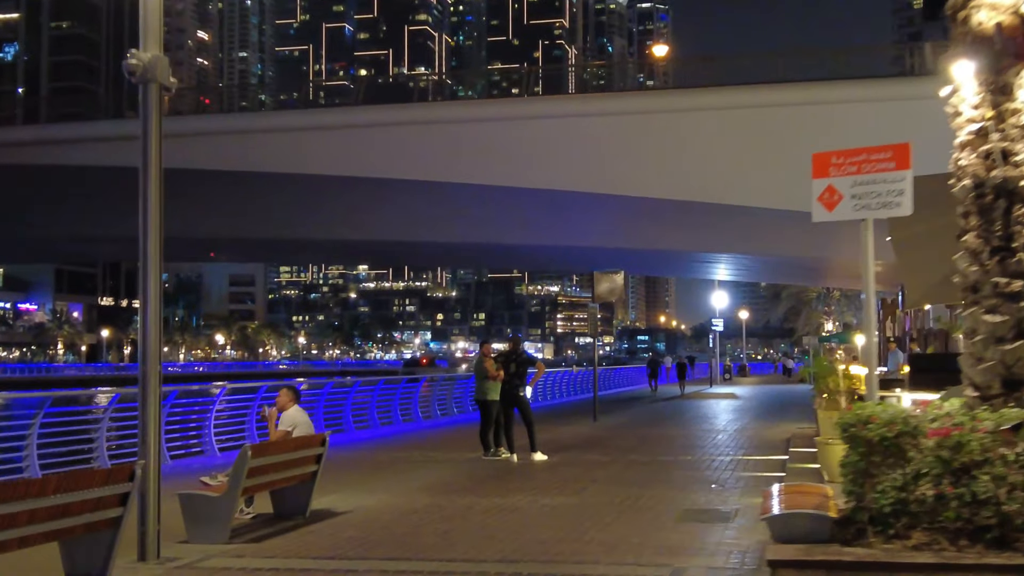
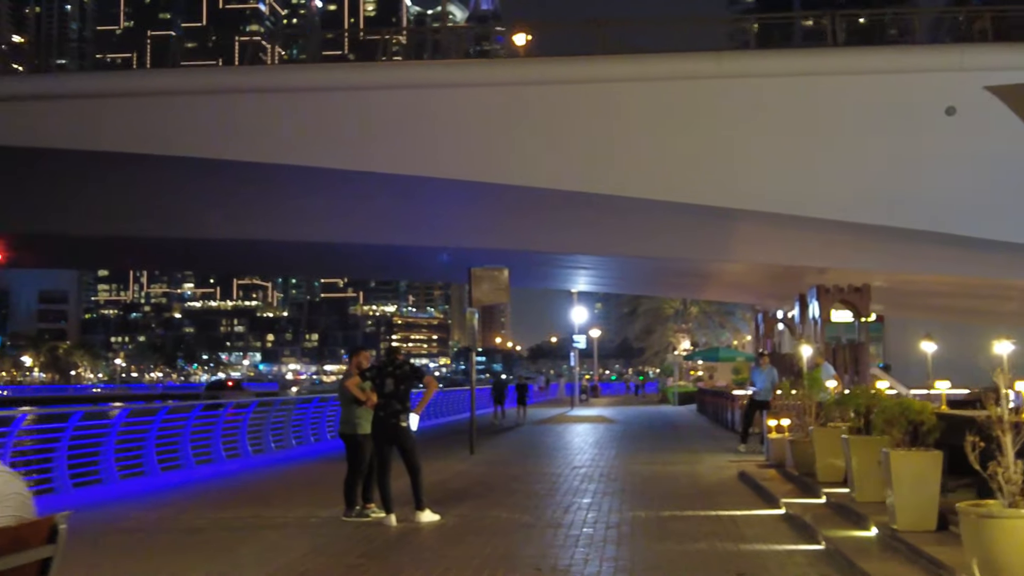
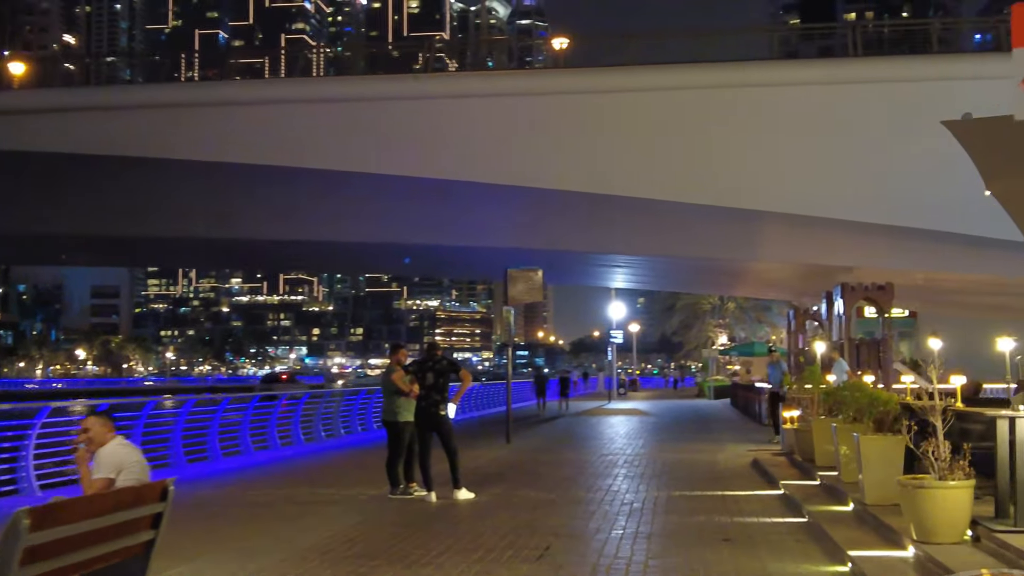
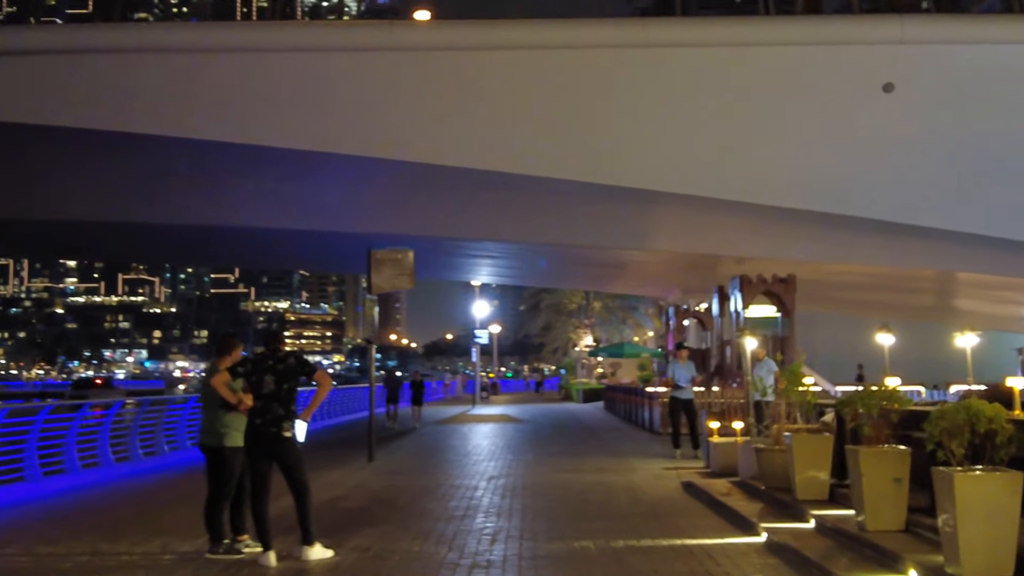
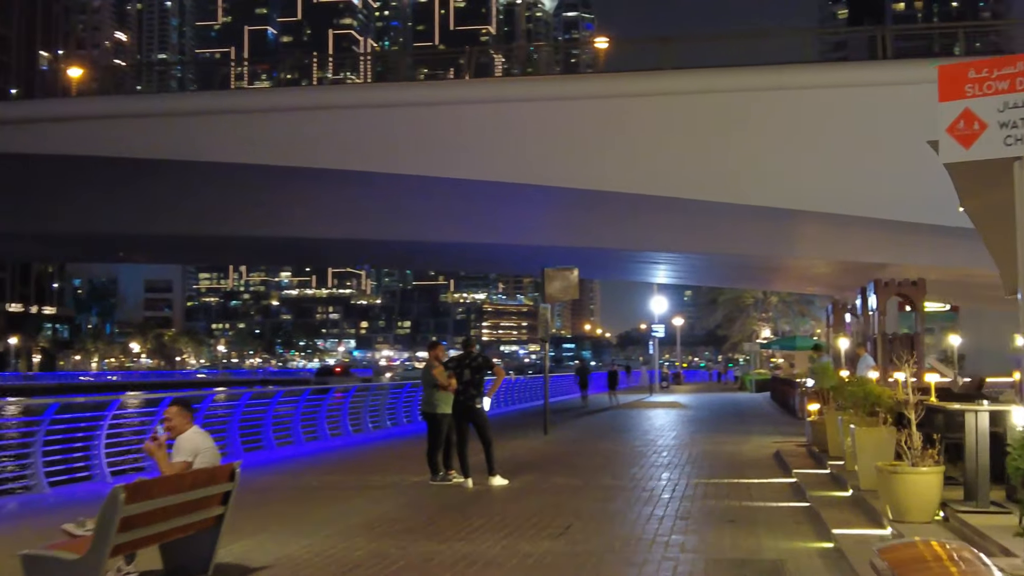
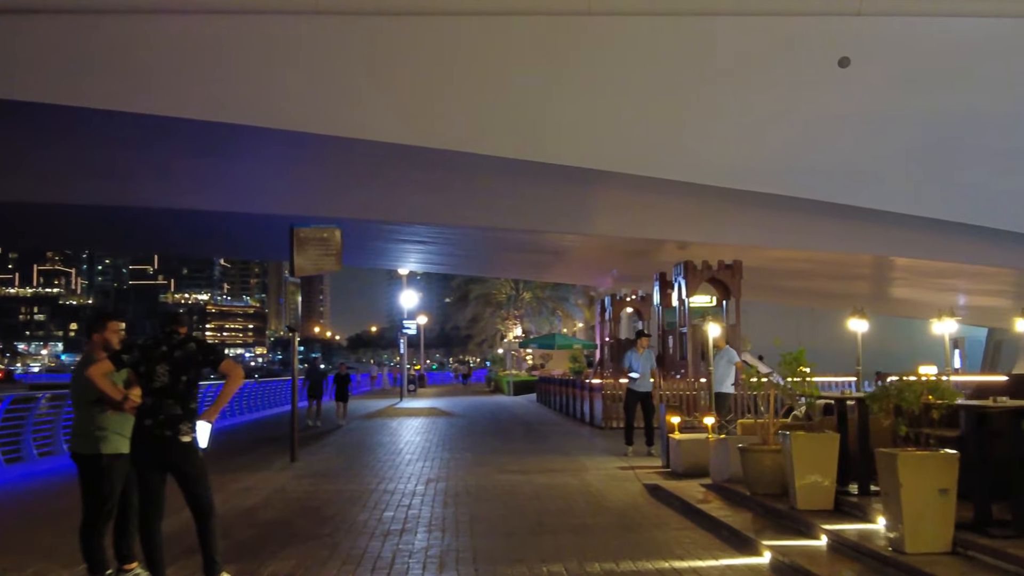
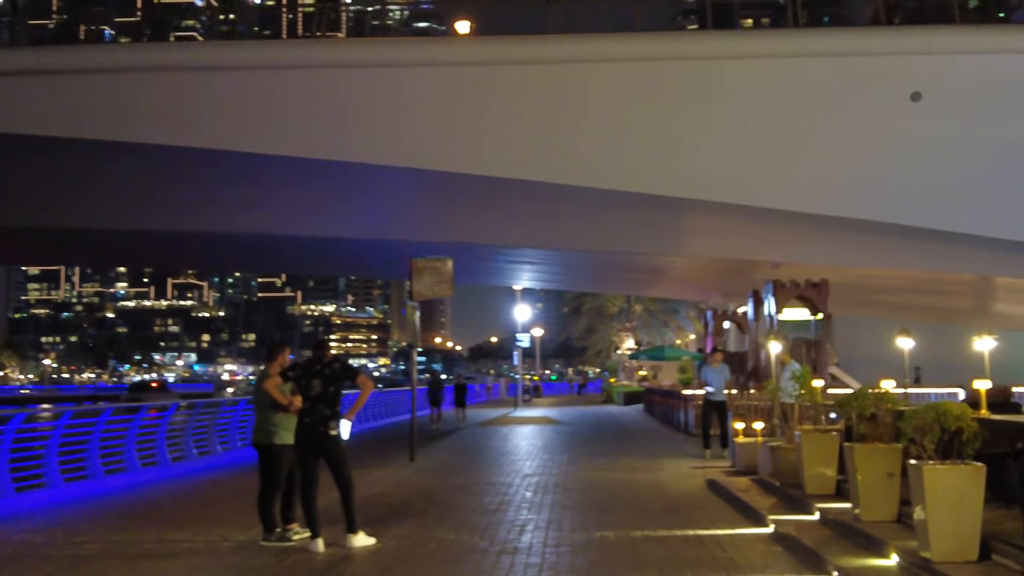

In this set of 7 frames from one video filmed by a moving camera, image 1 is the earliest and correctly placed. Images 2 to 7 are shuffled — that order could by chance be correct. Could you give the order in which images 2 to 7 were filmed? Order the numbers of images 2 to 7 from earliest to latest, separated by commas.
5, 3, 2, 7, 4, 6
